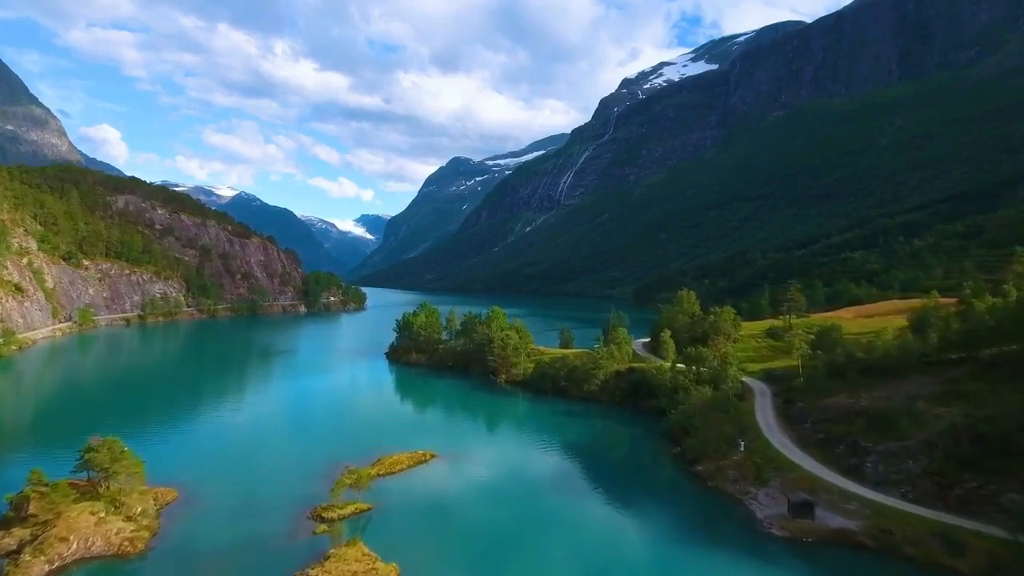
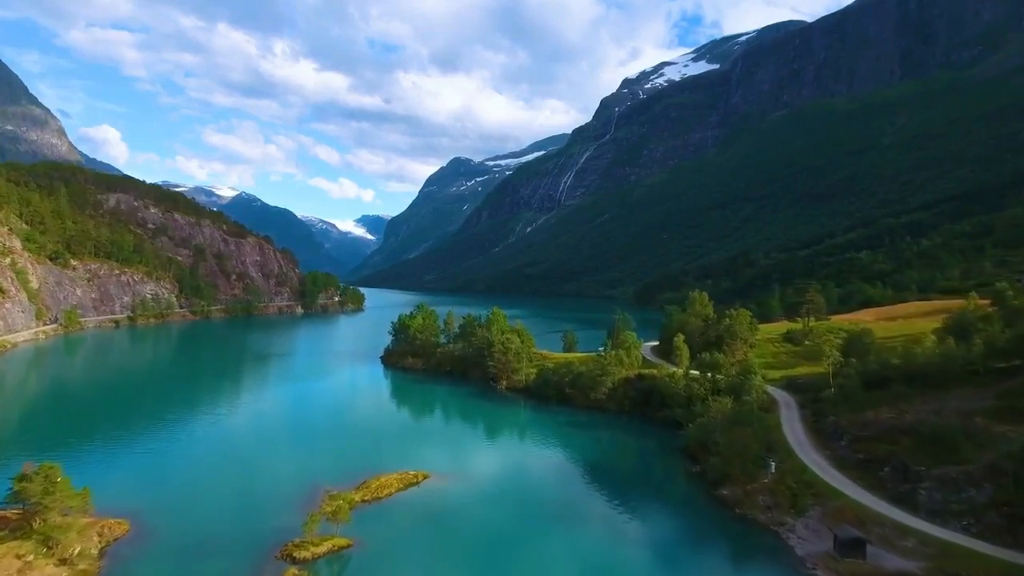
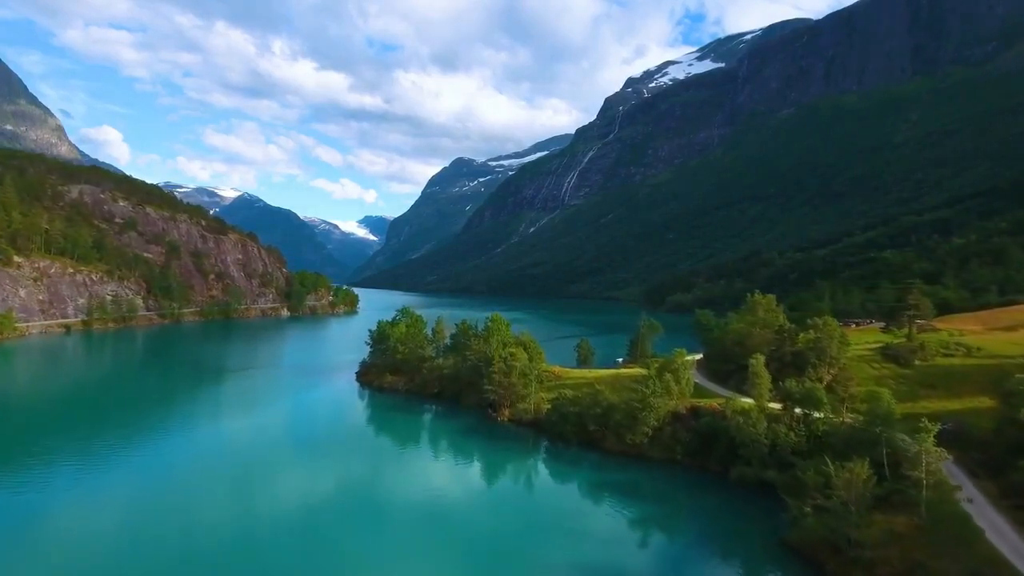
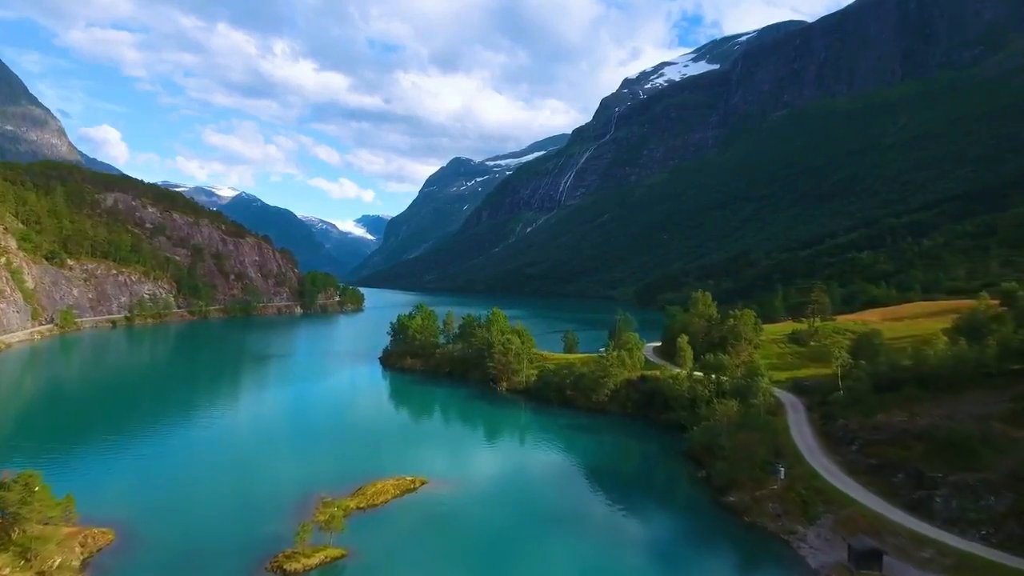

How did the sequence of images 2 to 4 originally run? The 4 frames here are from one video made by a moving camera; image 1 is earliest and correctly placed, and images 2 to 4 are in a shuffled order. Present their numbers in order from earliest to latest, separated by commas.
2, 4, 3
